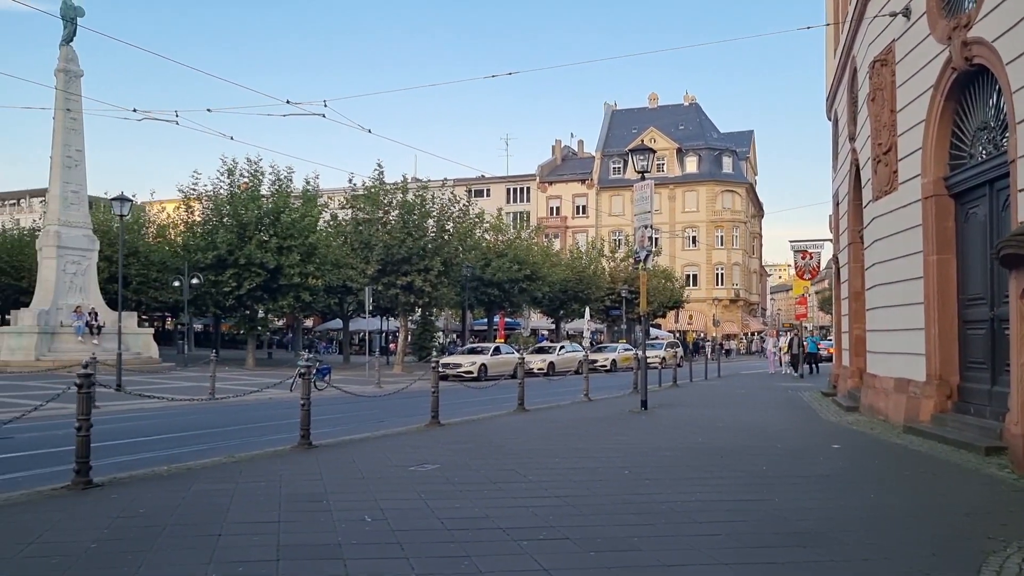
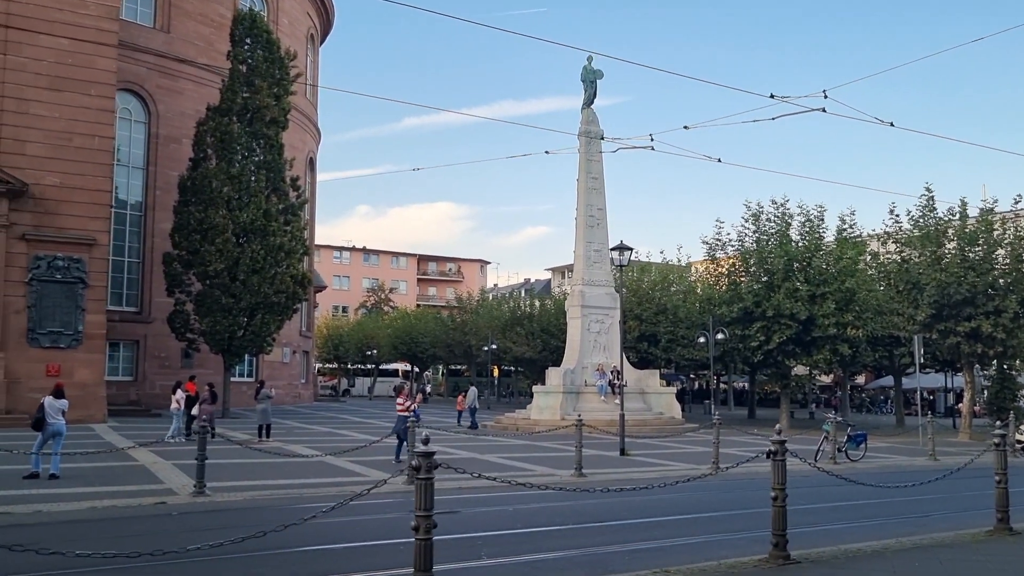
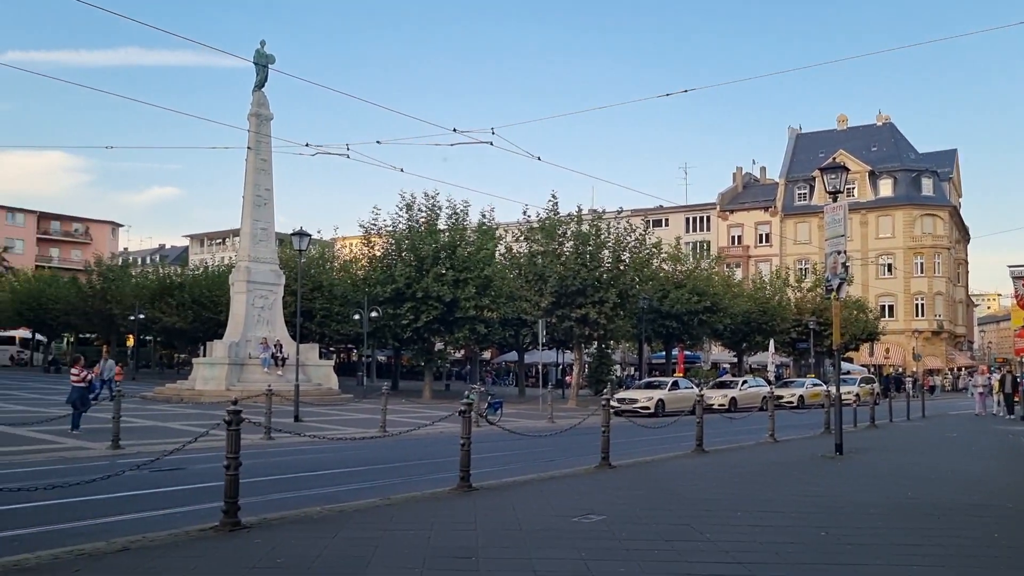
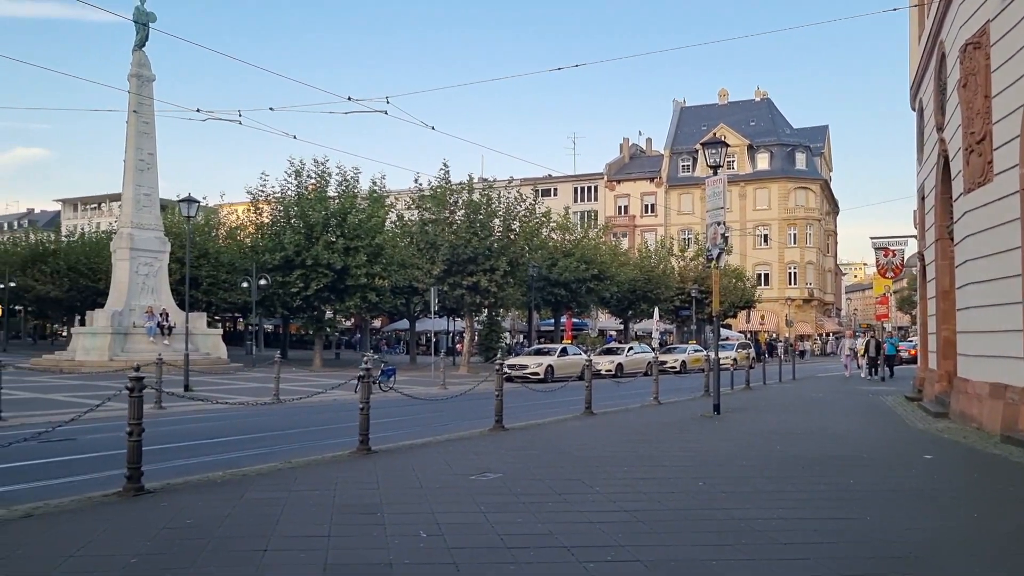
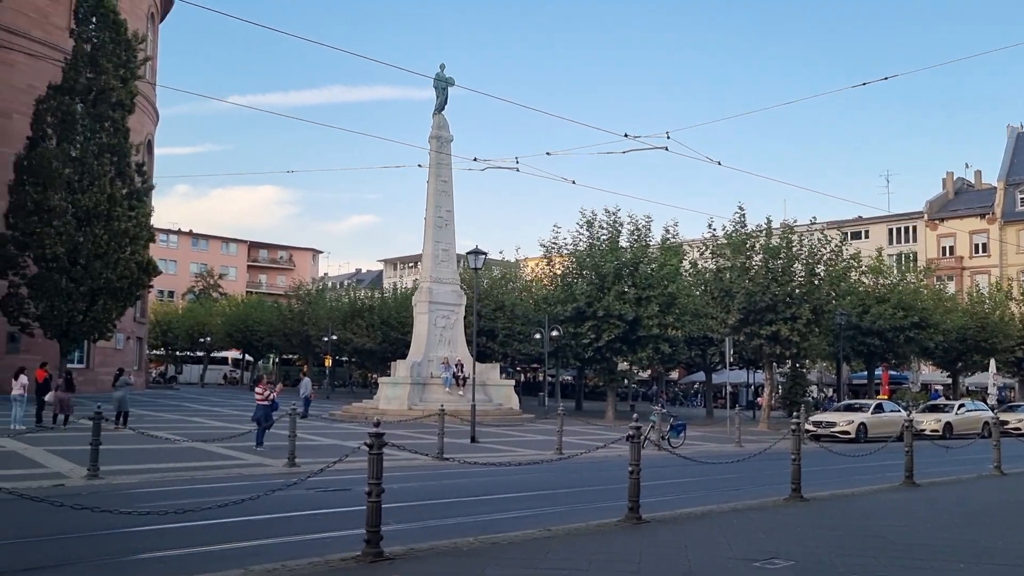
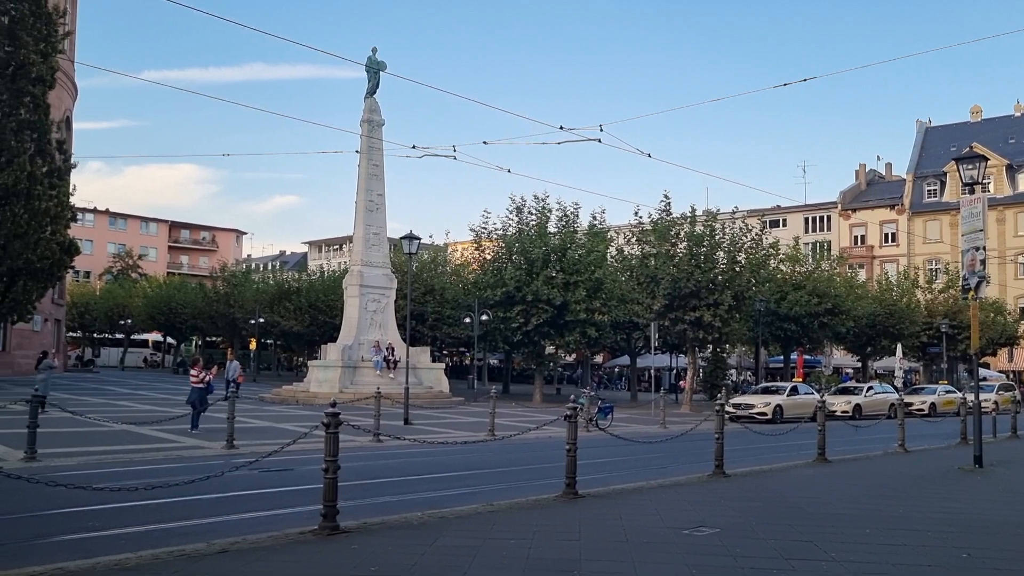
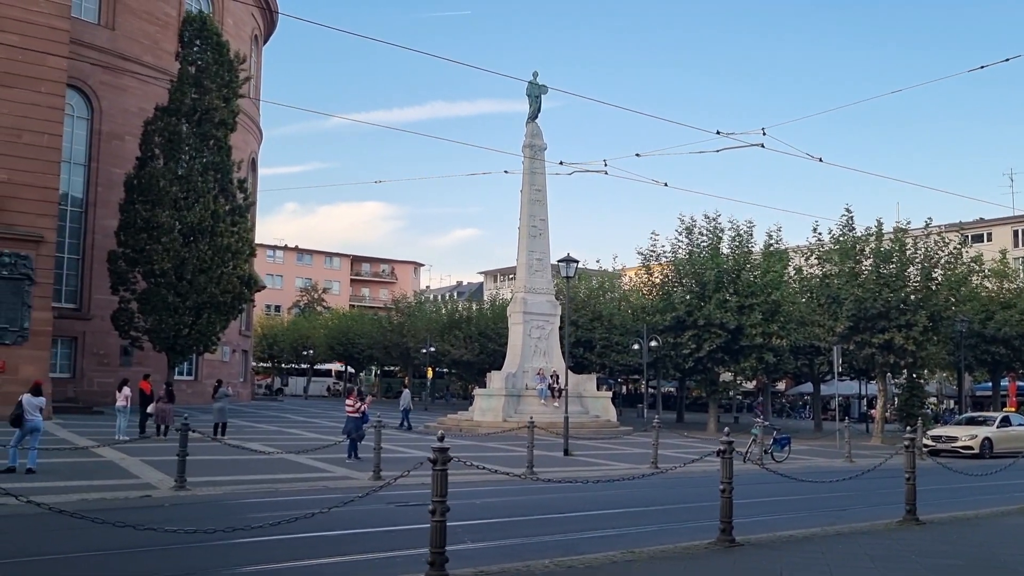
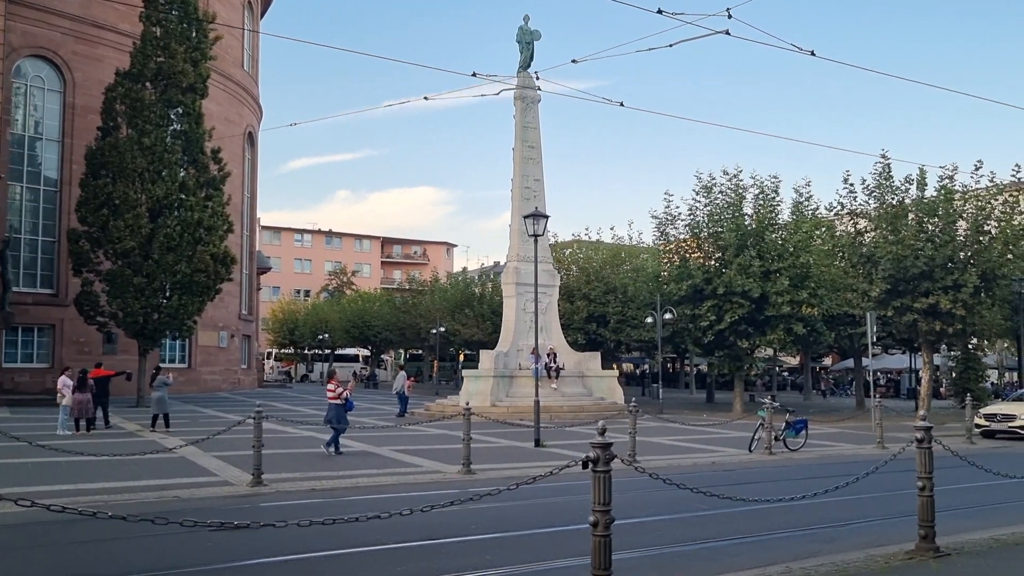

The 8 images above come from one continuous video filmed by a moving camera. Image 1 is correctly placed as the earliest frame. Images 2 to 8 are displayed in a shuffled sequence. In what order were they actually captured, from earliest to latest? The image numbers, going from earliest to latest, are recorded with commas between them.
4, 3, 6, 5, 7, 2, 8
